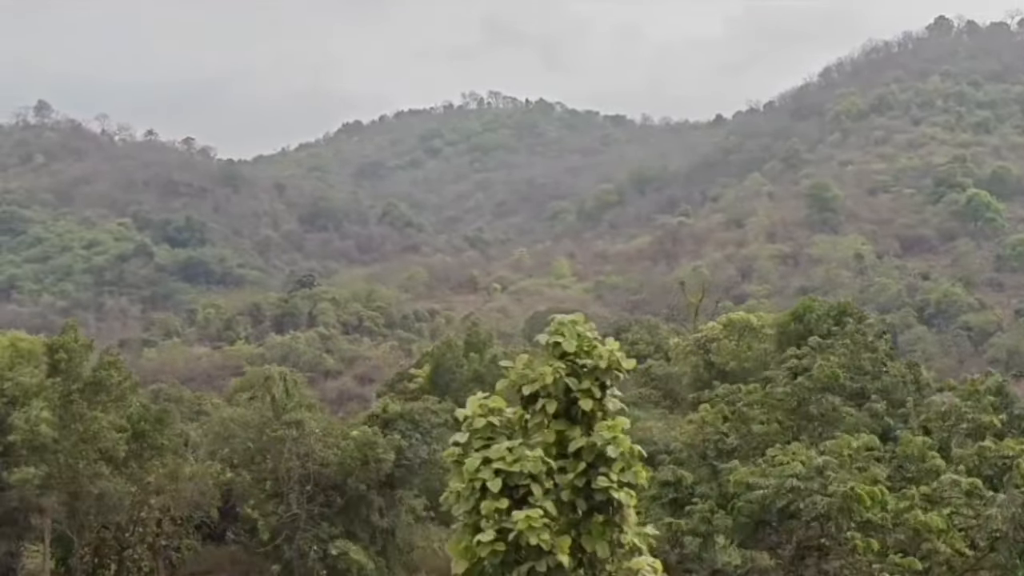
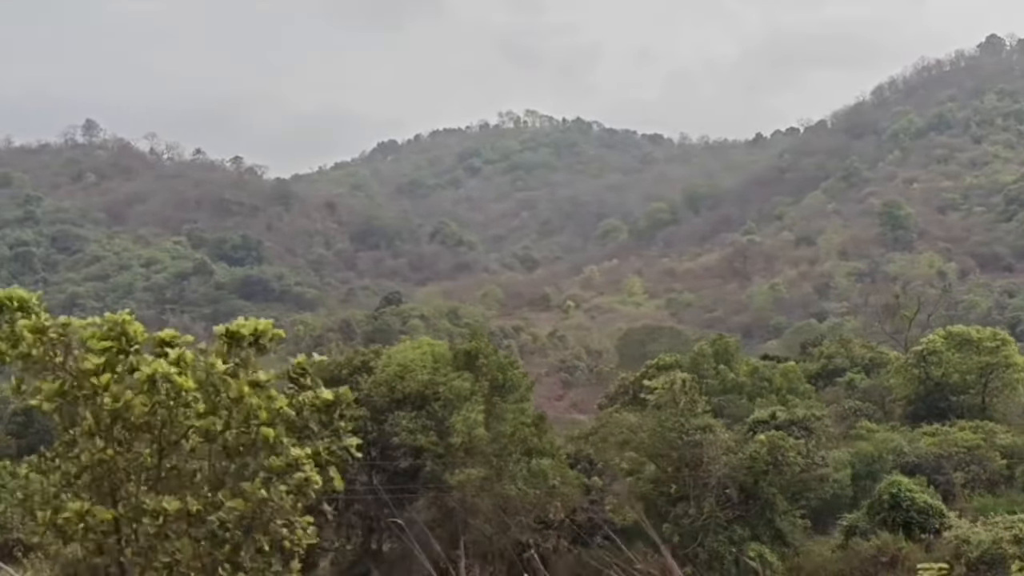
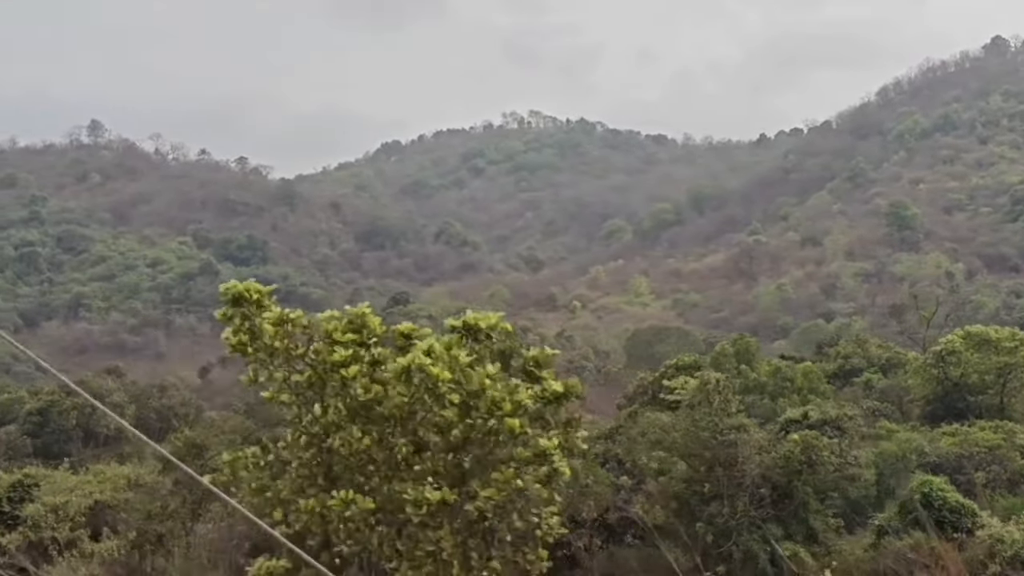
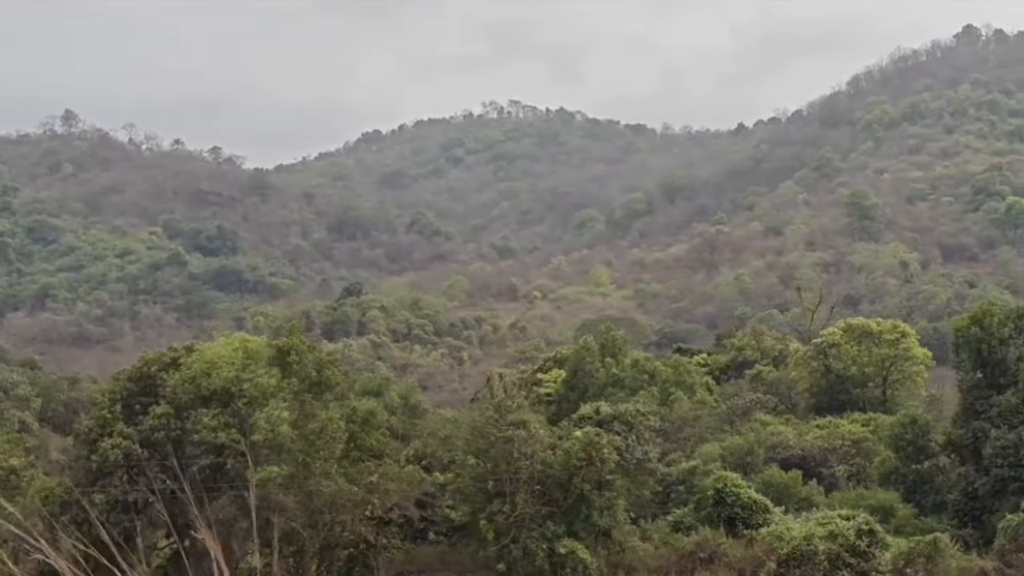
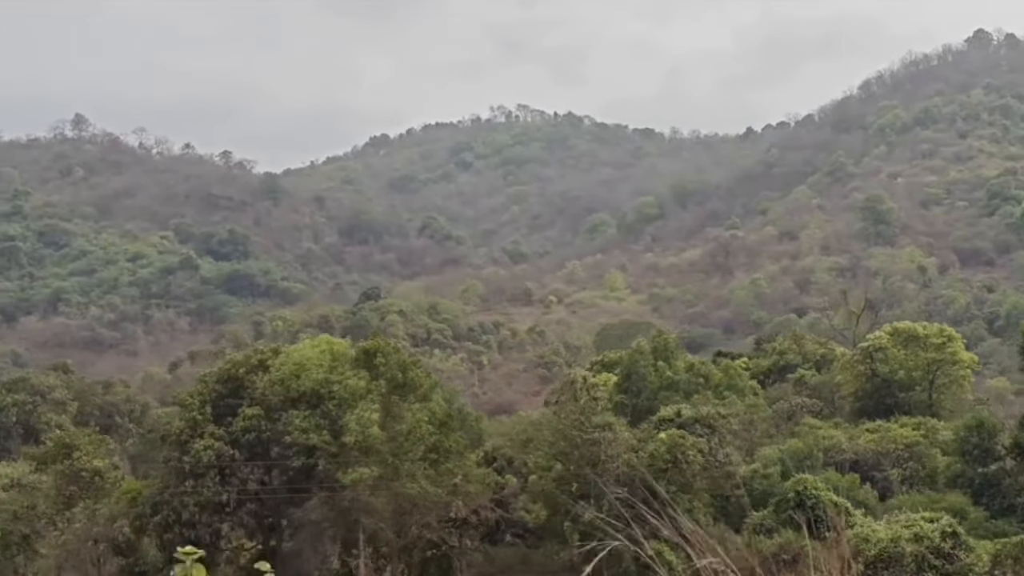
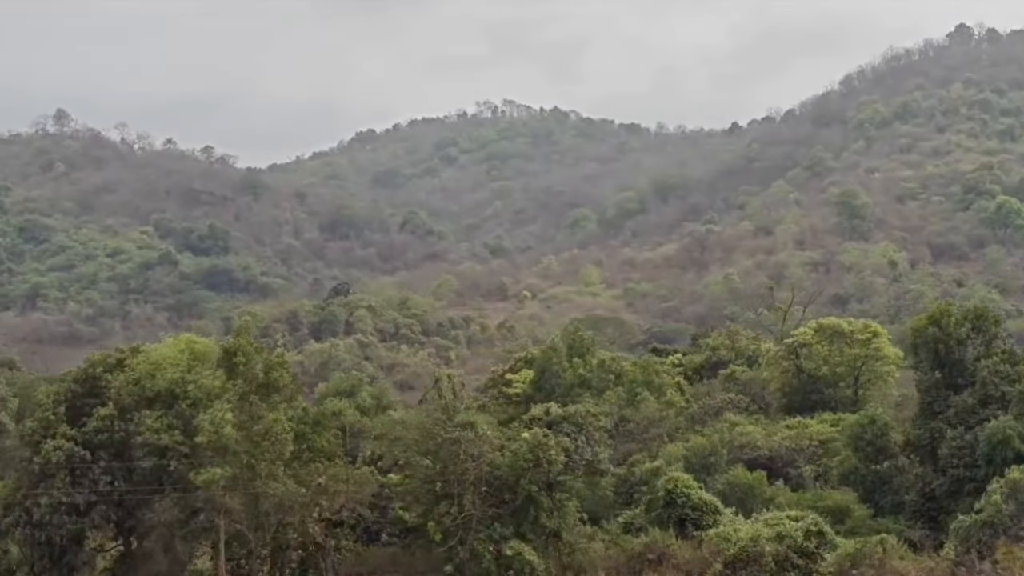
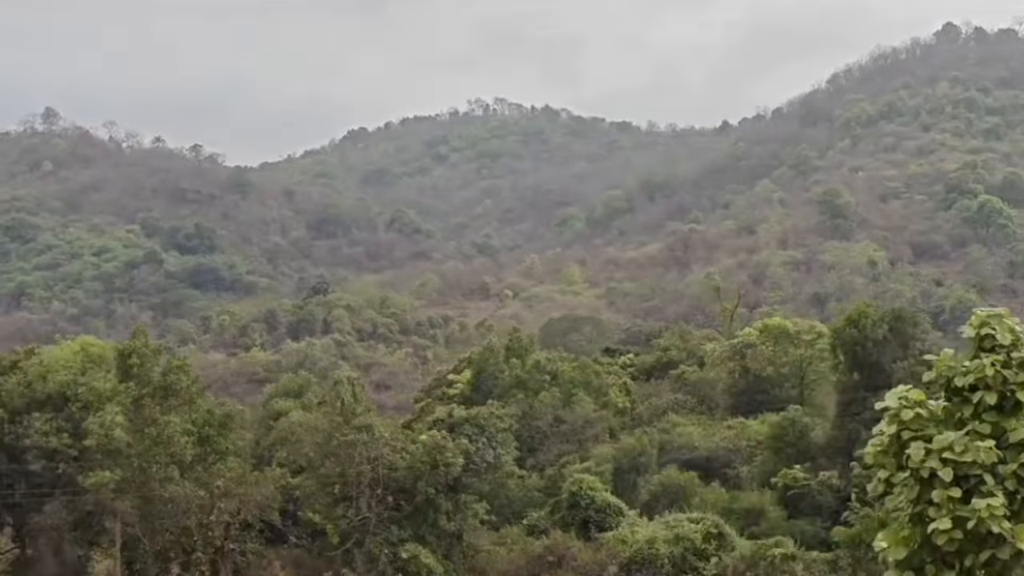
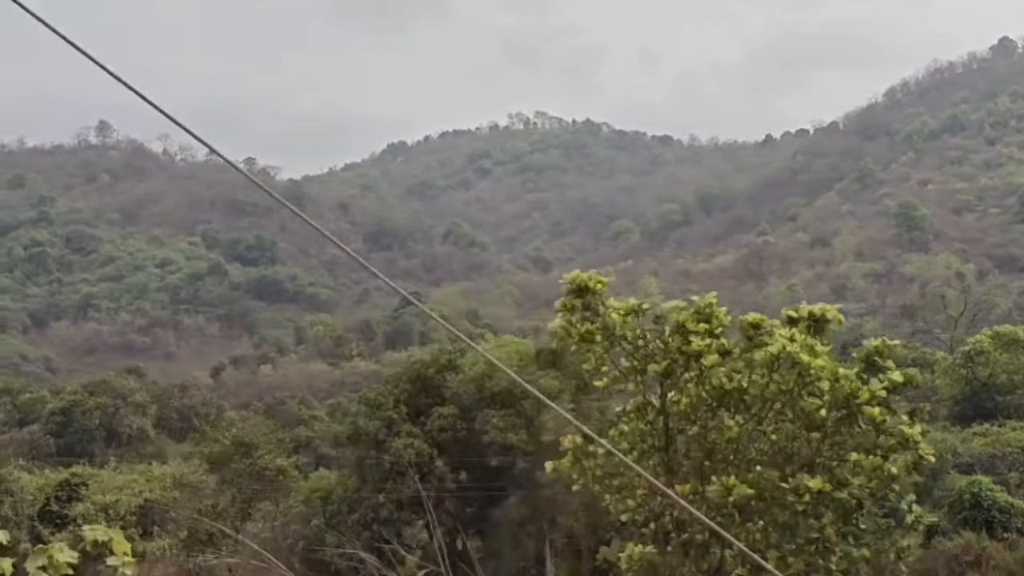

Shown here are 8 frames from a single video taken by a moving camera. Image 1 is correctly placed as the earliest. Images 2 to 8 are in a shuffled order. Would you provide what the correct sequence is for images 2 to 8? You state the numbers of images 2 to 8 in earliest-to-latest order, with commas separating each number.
7, 6, 4, 5, 2, 3, 8
